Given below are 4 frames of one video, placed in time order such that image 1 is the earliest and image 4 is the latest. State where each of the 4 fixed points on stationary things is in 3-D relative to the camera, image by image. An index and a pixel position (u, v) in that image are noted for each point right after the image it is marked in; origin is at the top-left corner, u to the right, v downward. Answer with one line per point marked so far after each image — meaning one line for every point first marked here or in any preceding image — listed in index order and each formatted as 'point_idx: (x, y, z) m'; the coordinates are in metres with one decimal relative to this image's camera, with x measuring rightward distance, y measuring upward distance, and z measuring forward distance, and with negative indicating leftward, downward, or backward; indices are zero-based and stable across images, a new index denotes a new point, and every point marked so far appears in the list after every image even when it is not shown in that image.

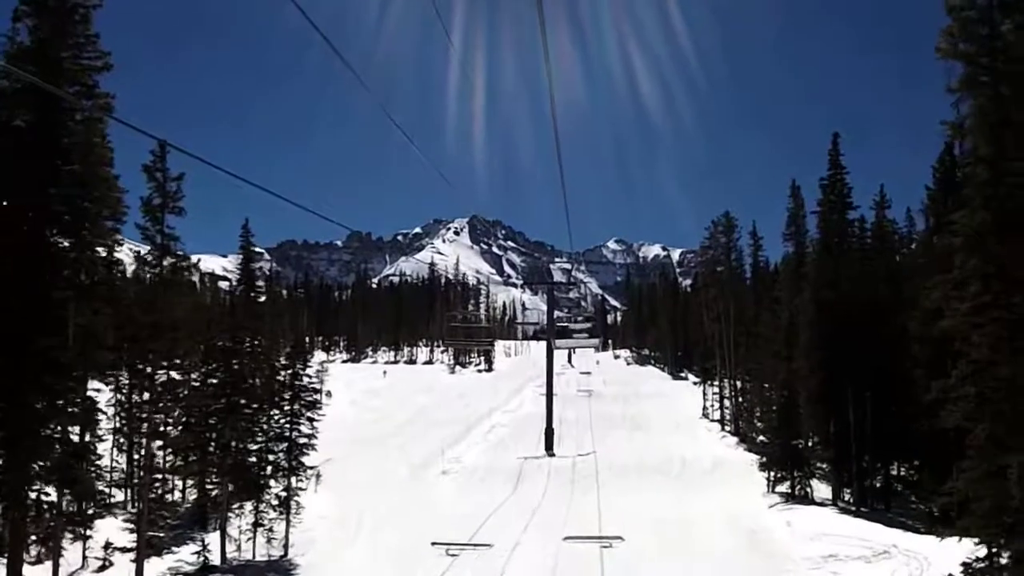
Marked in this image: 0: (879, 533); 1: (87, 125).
0: (+8.5, -5.7, +19.0) m
1: (-8.8, +3.4, +16.7) m
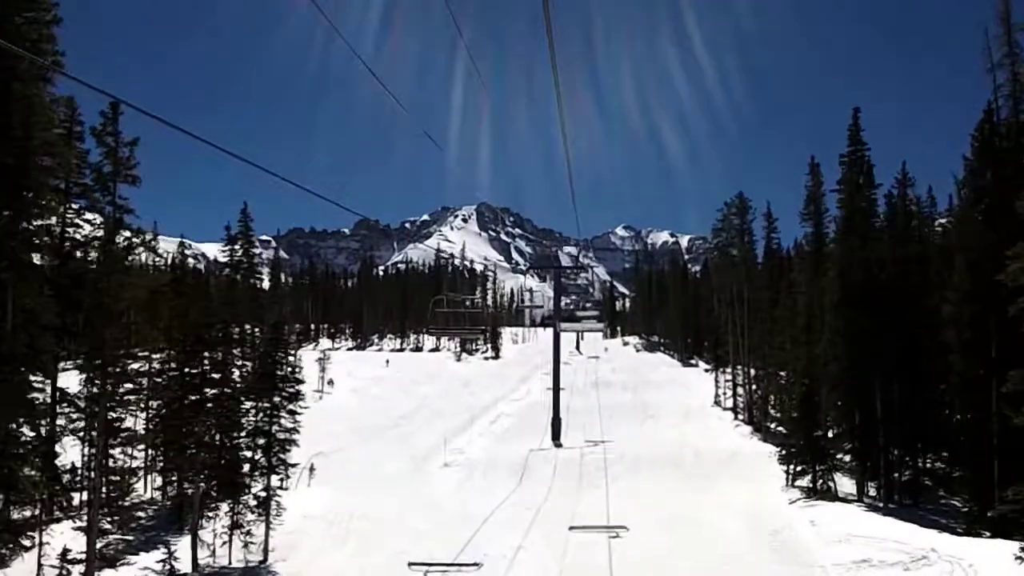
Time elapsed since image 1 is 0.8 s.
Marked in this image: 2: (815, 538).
0: (+8.6, -5.2, +17.4) m
1: (-8.8, +3.7, +15.0) m
2: (+7.2, -5.9, +19.5) m
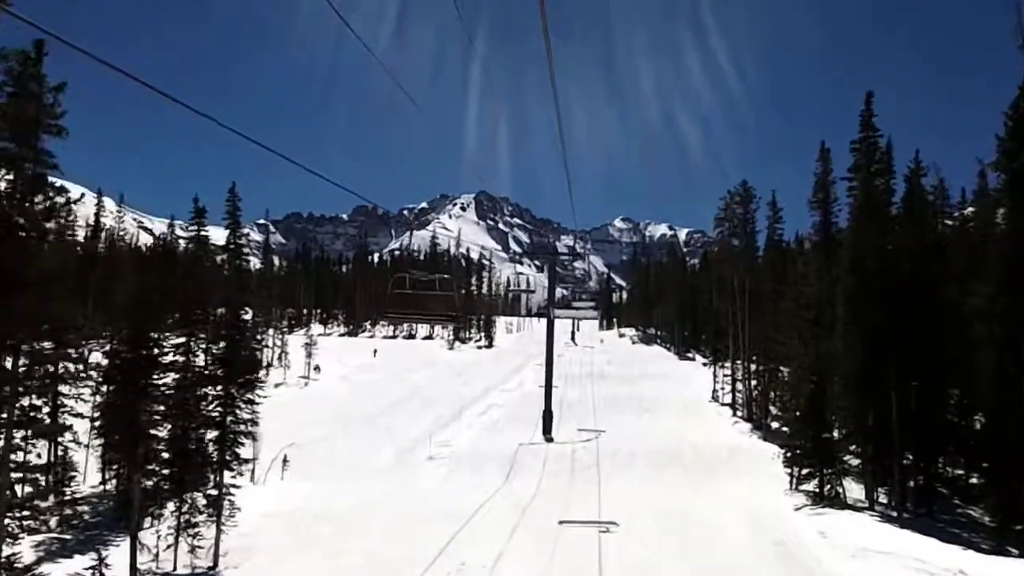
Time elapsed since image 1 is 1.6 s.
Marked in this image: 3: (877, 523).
0: (+8.2, -5.1, +15.7) m
1: (-9.0, +4.2, +13.2) m
2: (+6.8, -5.7, +17.8) m
3: (+8.5, -5.5, +19.0) m
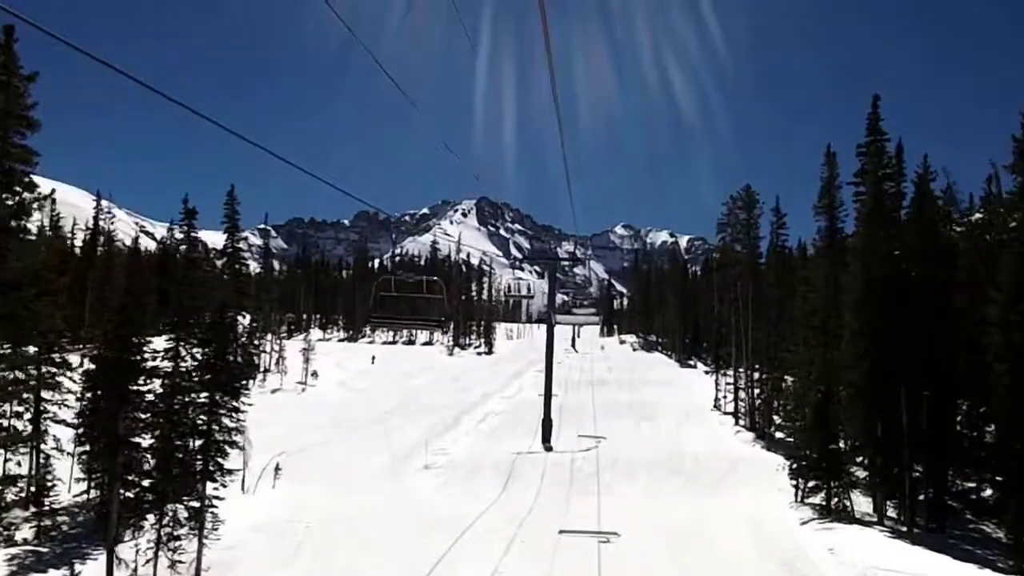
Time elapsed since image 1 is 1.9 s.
0: (+8.1, -5.2, +15.0) m
1: (-9.0, +4.2, +12.5) m
2: (+6.7, -5.8, +17.0) m
3: (+8.4, -5.6, +18.3) m
